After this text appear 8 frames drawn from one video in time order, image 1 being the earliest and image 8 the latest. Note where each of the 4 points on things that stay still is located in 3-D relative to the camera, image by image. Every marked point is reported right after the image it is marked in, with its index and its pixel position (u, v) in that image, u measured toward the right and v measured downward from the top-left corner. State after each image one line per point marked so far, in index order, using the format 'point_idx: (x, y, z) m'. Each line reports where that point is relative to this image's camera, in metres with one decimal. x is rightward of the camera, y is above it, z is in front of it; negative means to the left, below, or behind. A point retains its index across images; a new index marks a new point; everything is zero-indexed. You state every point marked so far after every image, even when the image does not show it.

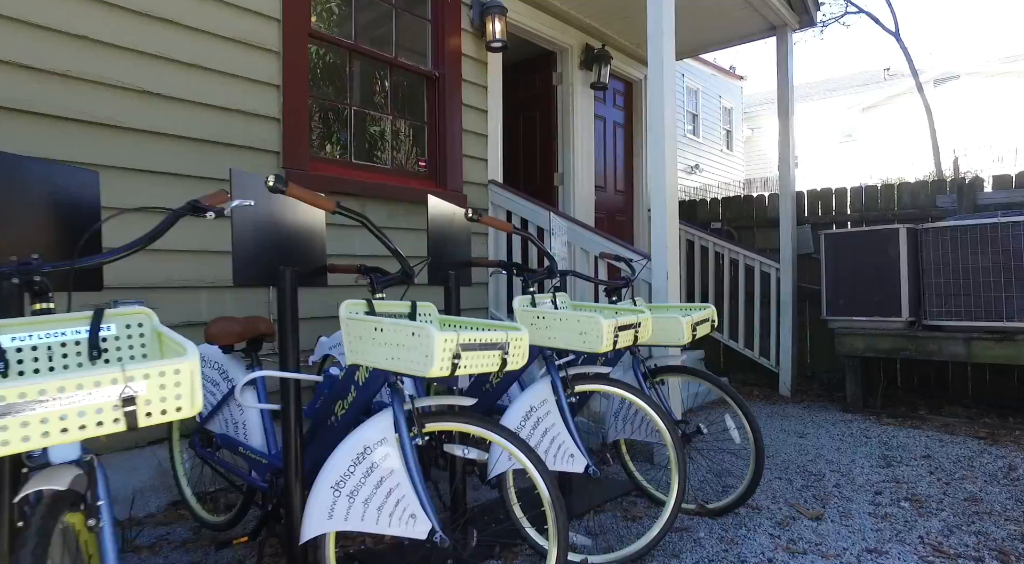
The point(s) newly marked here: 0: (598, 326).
0: (+0.3, -0.1, +2.4) m
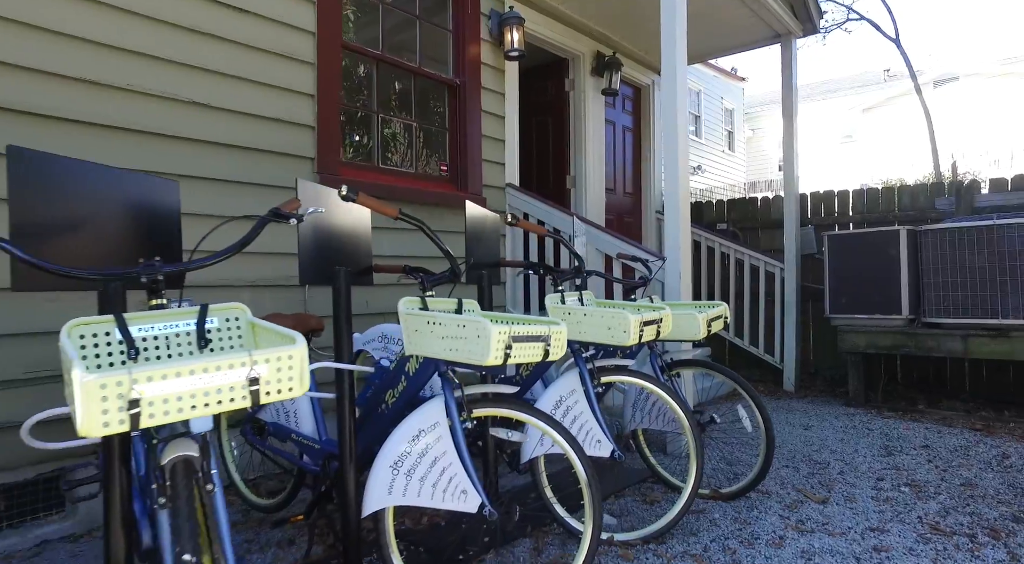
0: (+0.4, -0.1, +2.6) m
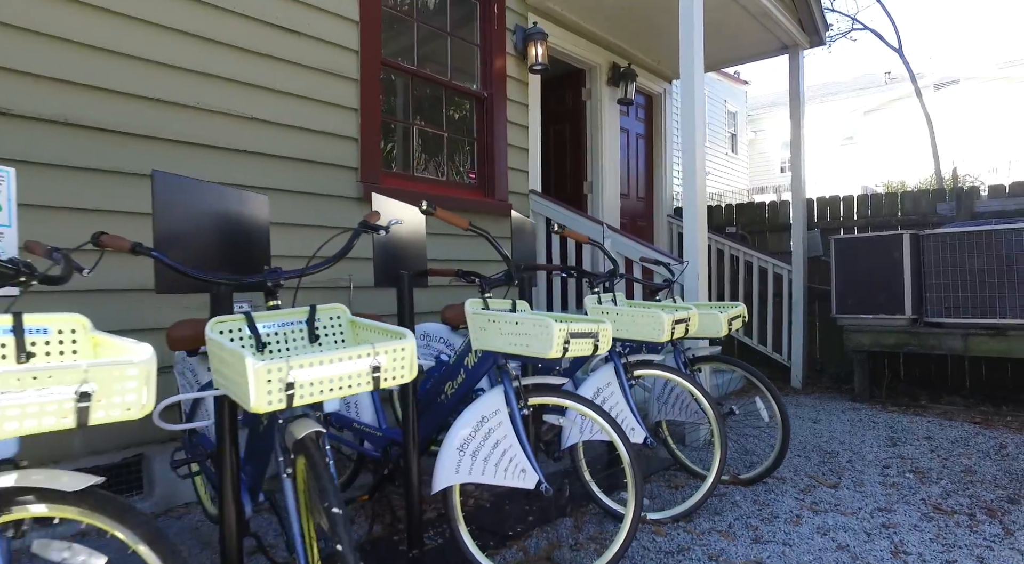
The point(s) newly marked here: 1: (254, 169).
0: (+0.6, -0.1, +2.8) m
1: (-1.2, +0.6, +3.4) m
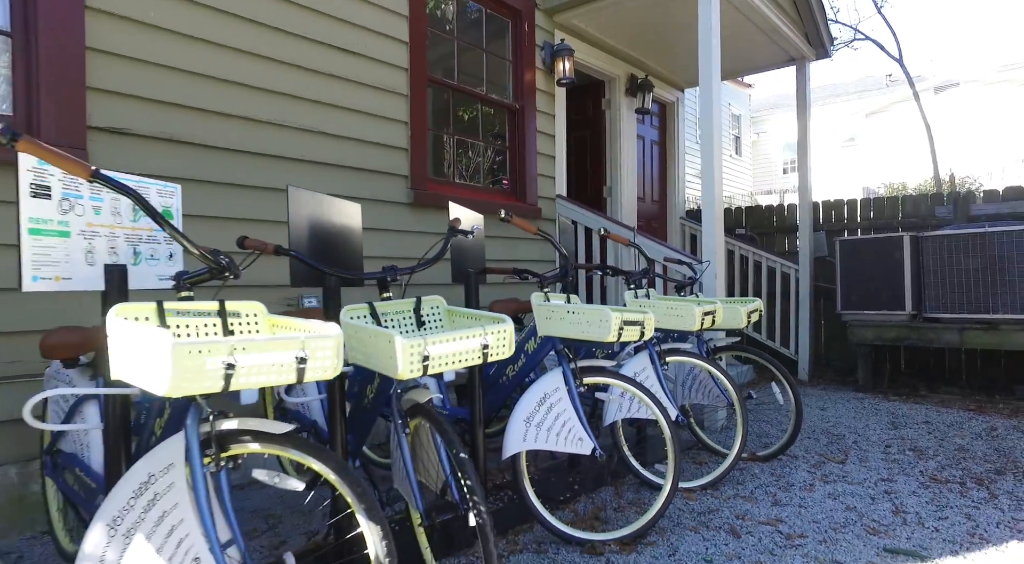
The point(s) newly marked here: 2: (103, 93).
0: (+0.8, -0.1, +3.2) m
1: (-1.0, +0.6, +3.8) m
2: (-1.7, +0.8, +3.0) m
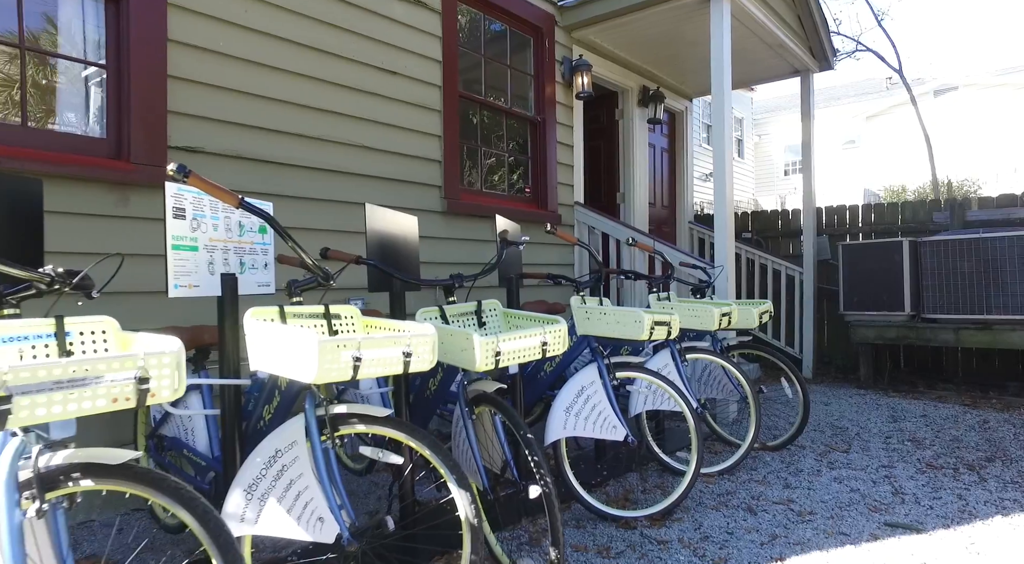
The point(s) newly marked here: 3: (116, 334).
0: (+1.0, -0.2, +3.5) m
1: (-0.8, +0.5, +4.1) m
2: (-1.5, +0.8, +3.3) m
3: (-0.9, -0.1, +1.6) m
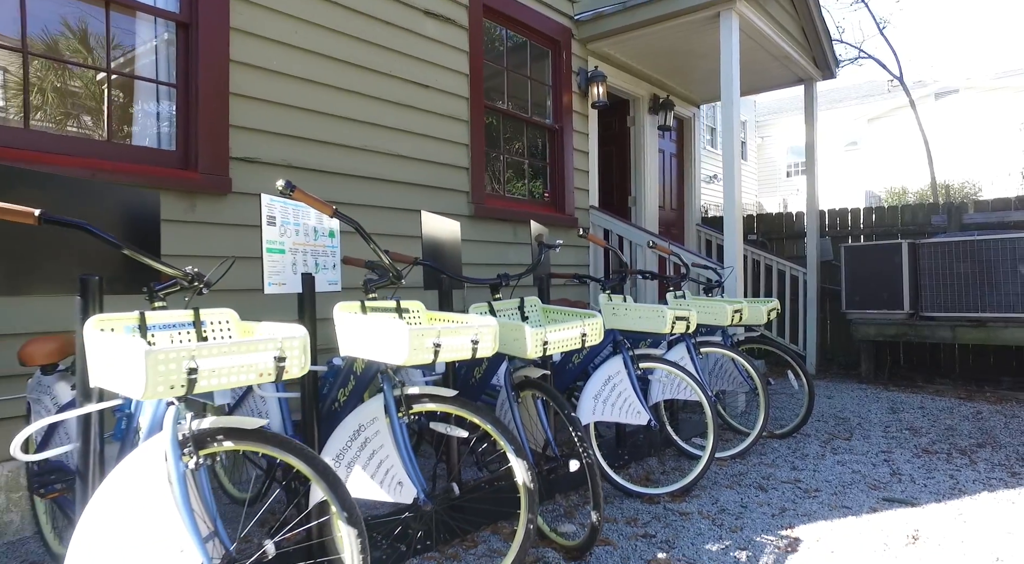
0: (+1.2, -0.1, +3.8) m
1: (-0.7, +0.6, +4.4) m
2: (-1.4, +0.8, +3.6) m
3: (-0.7, -0.1, +1.9) m
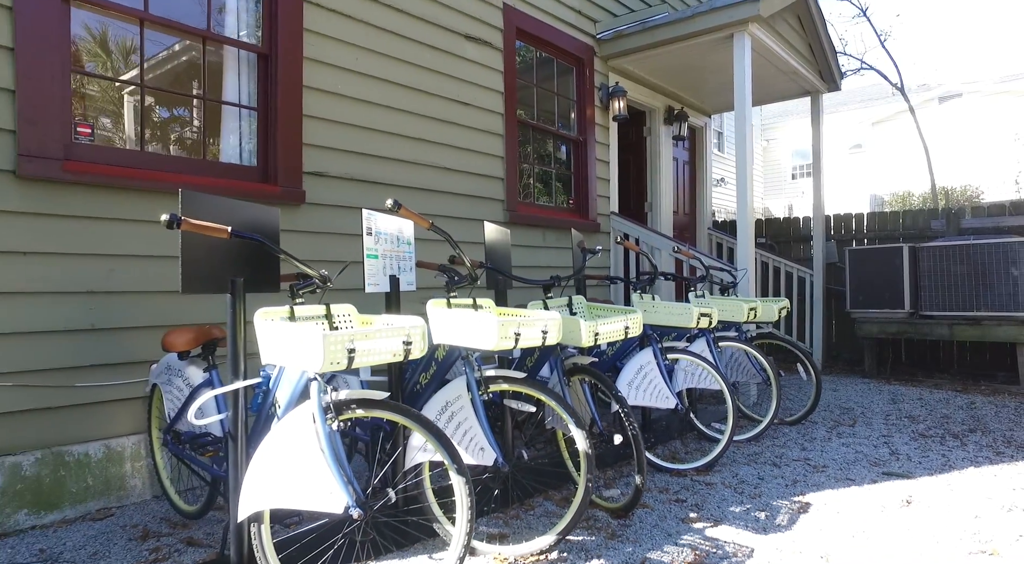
0: (+1.4, -0.2, +4.3) m
1: (-0.4, +0.5, +4.9) m
2: (-1.1, +0.8, +4.0) m
3: (-0.5, -0.1, +2.3) m
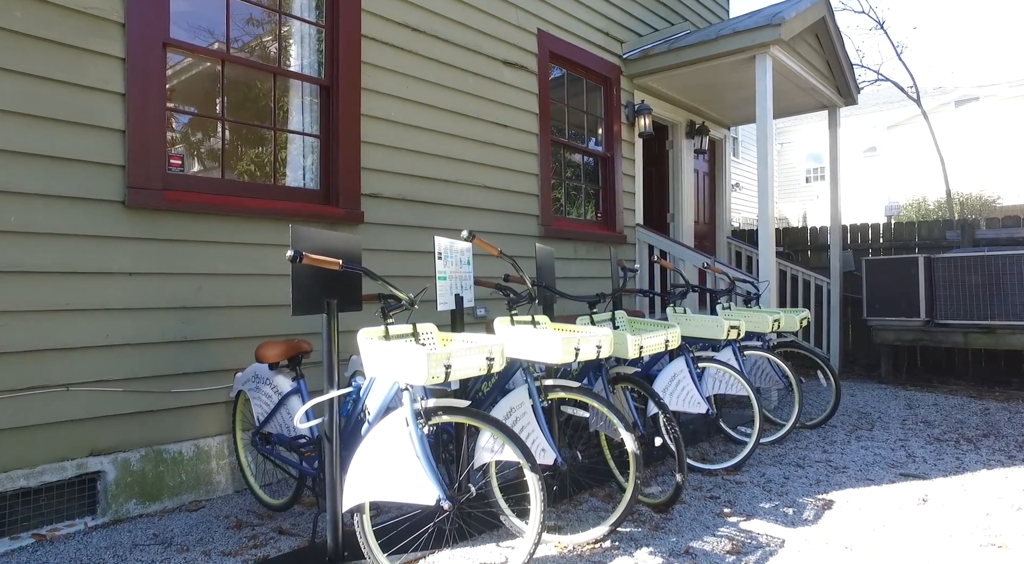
0: (+1.7, -0.2, +4.6) m
1: (-0.2, +0.5, +5.2) m
2: (-0.9, +0.7, +4.4) m
3: (-0.3, -0.2, +2.7) m
